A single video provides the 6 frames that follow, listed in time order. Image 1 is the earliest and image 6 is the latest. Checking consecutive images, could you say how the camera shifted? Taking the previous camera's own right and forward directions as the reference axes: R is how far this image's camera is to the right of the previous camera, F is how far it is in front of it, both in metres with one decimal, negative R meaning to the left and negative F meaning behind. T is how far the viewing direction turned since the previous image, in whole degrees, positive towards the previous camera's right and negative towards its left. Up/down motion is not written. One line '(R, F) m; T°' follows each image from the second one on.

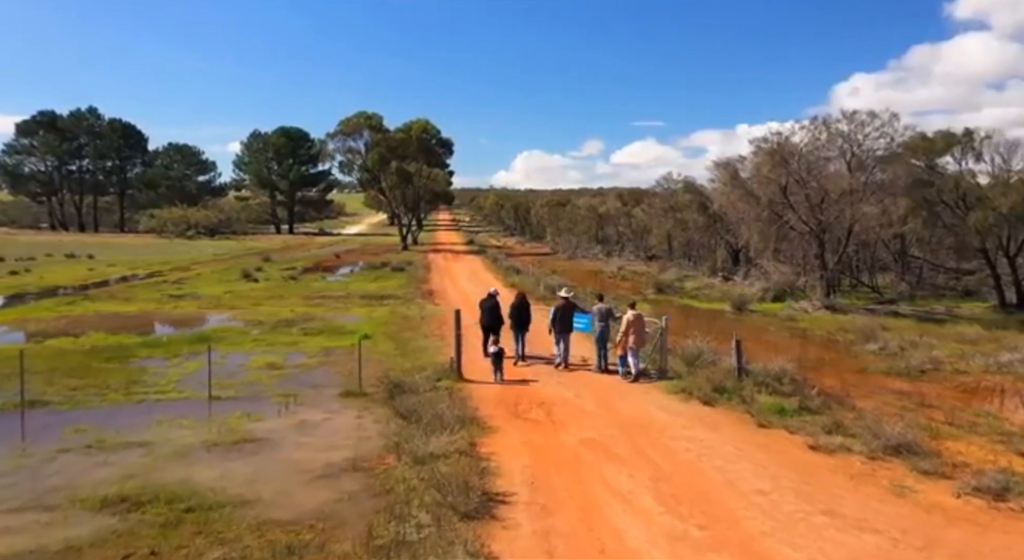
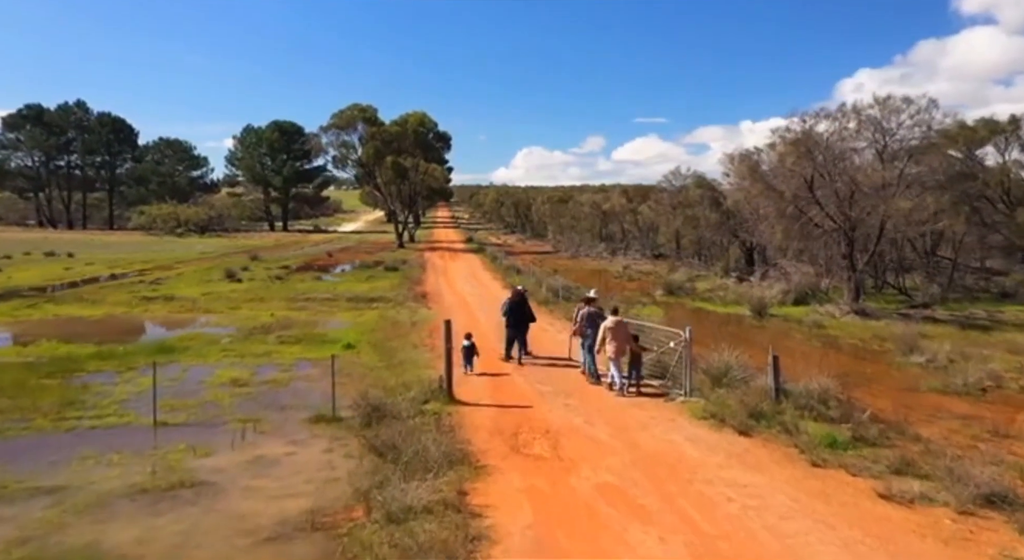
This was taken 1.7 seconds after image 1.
(0.0, +2.9) m; 0°
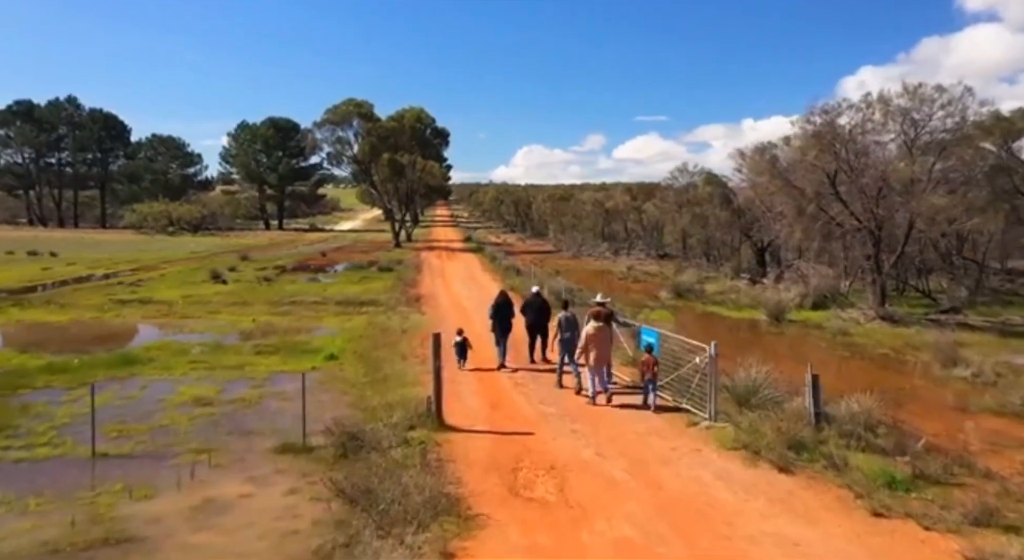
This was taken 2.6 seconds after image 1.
(0.0, +2.3) m; 0°
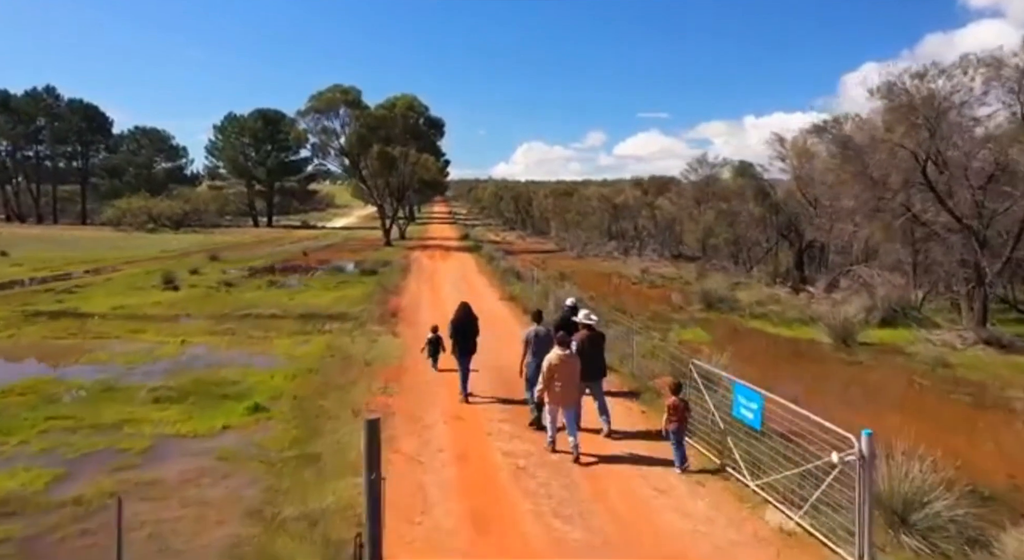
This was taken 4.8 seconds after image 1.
(0.0, +6.4) m; 0°
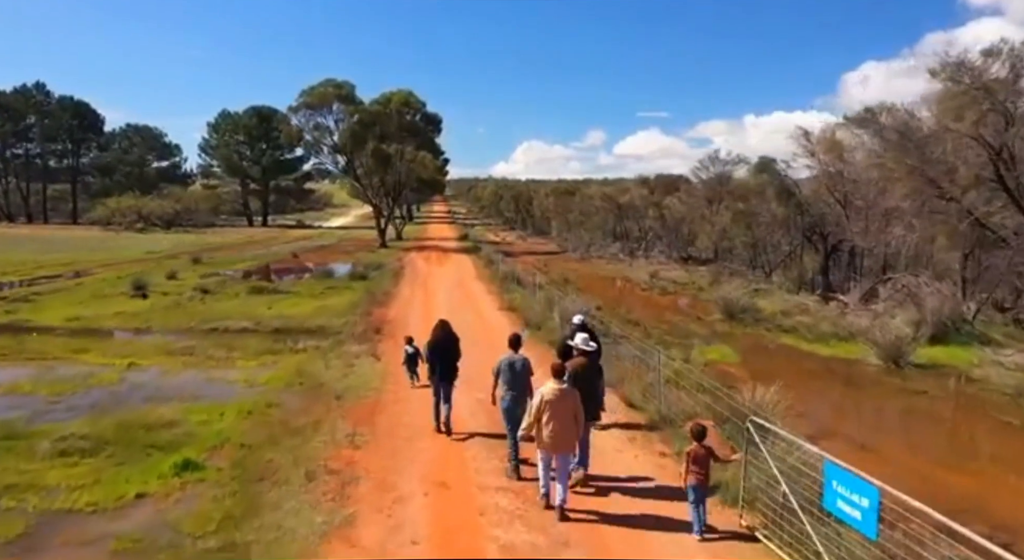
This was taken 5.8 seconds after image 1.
(0.0, +3.3) m; 0°
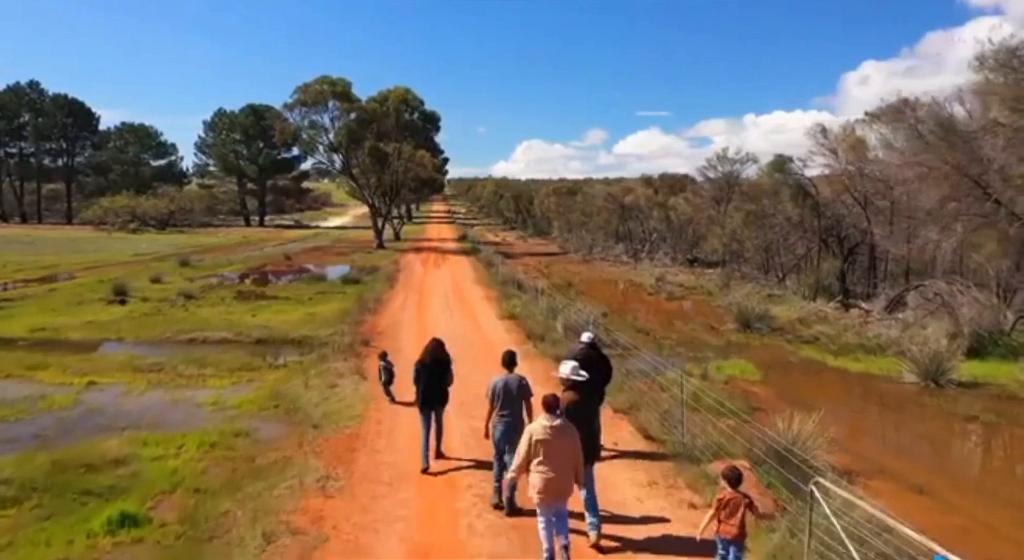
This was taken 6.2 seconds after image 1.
(0.0, +2.0) m; 0°
